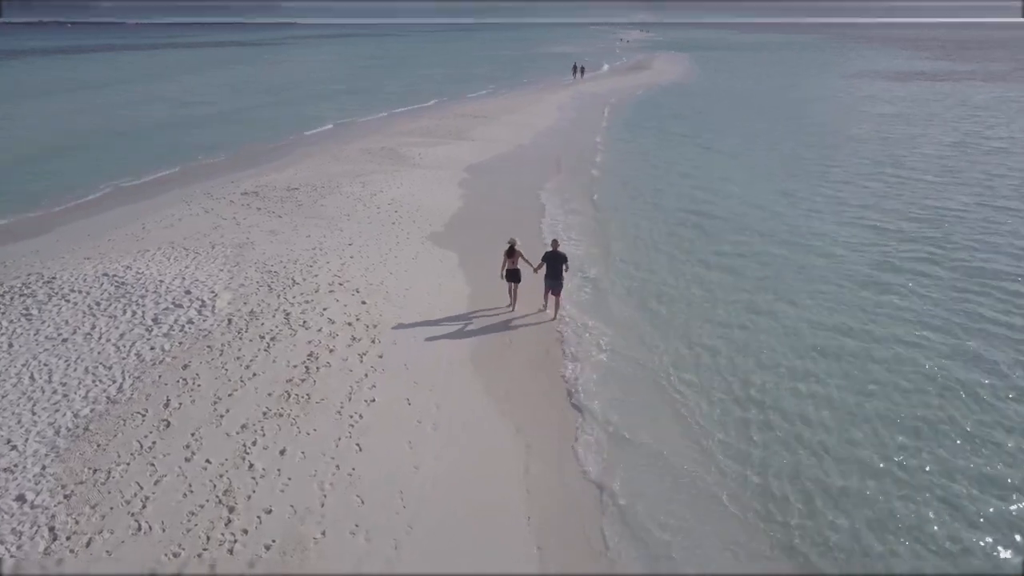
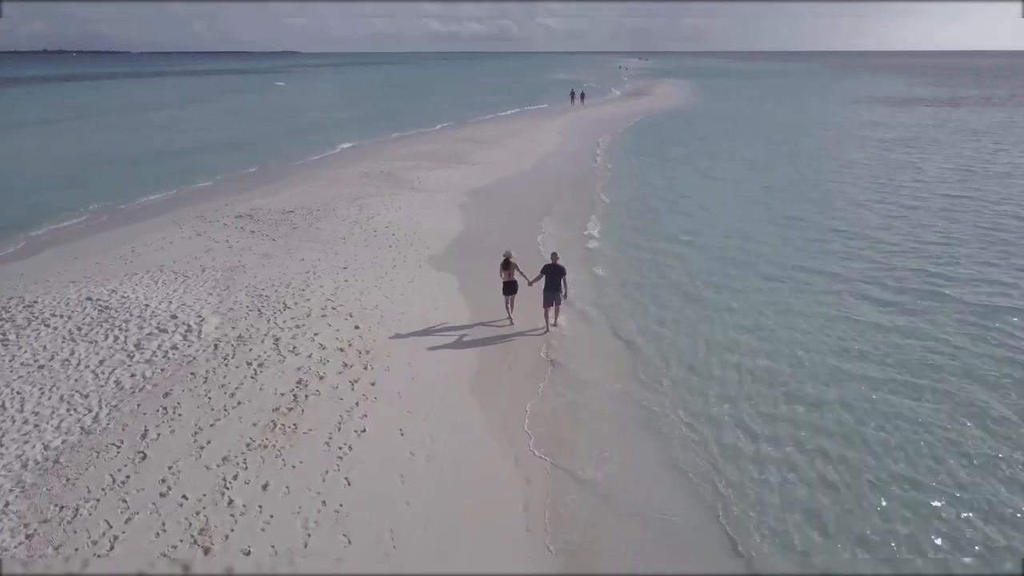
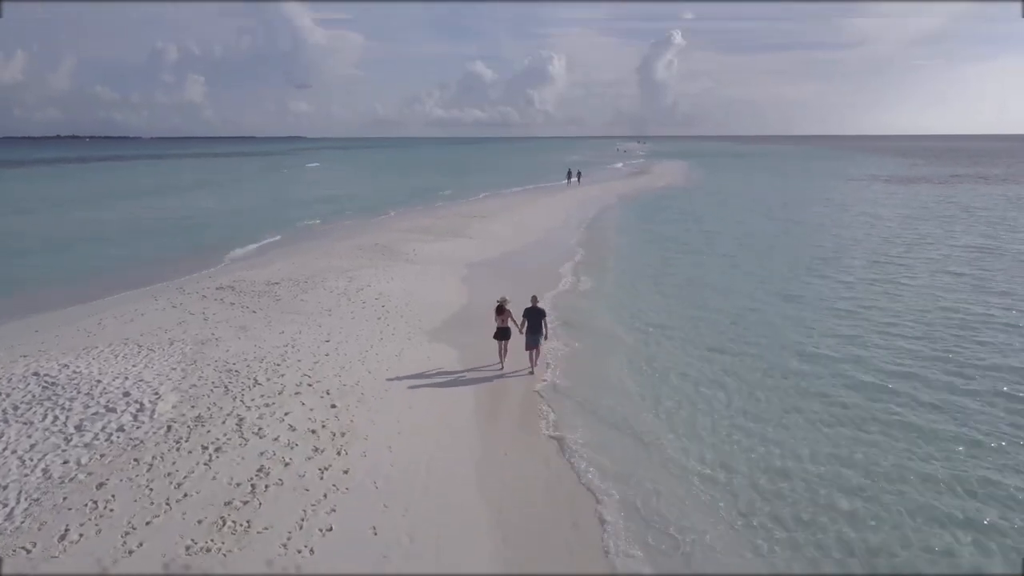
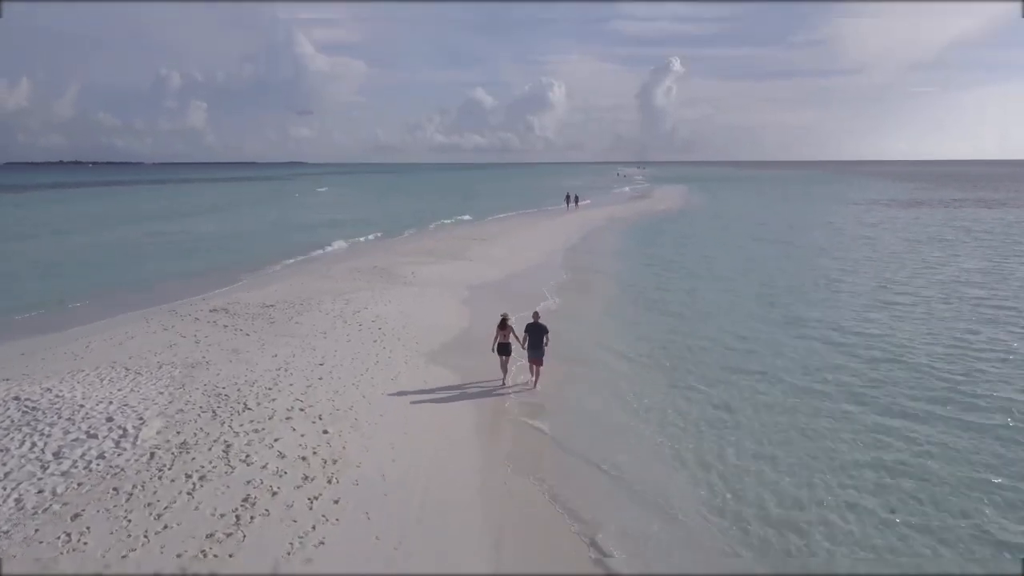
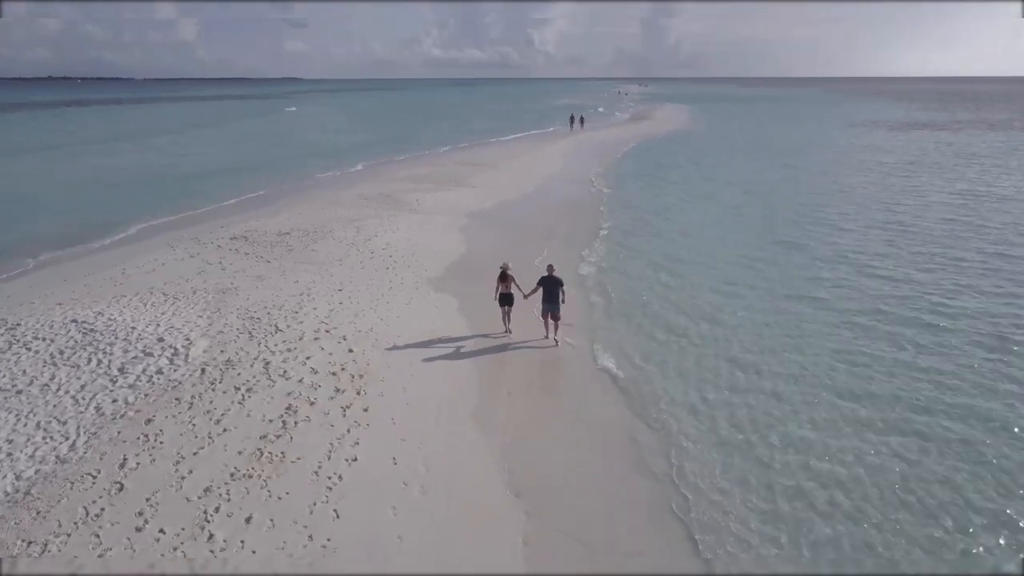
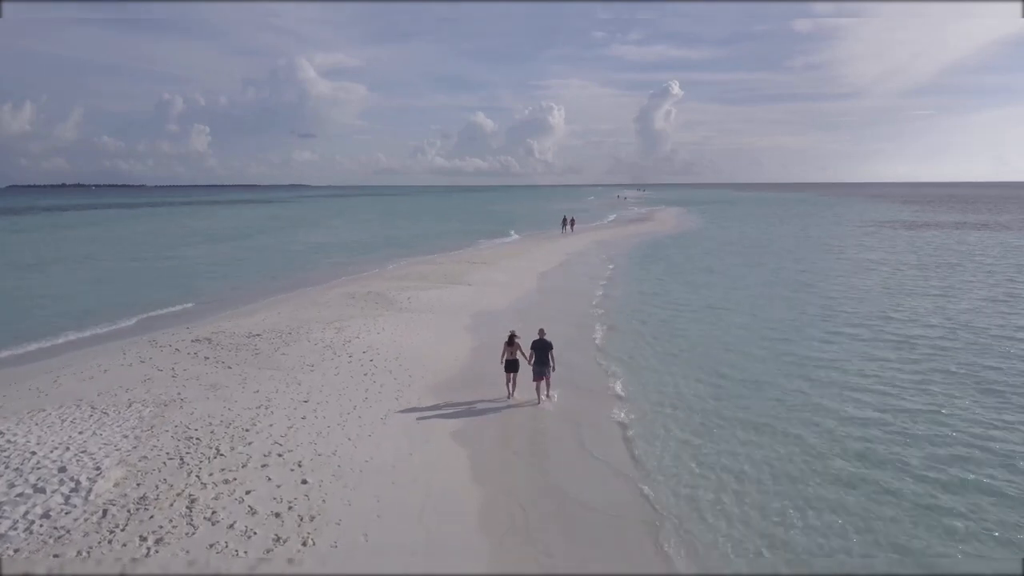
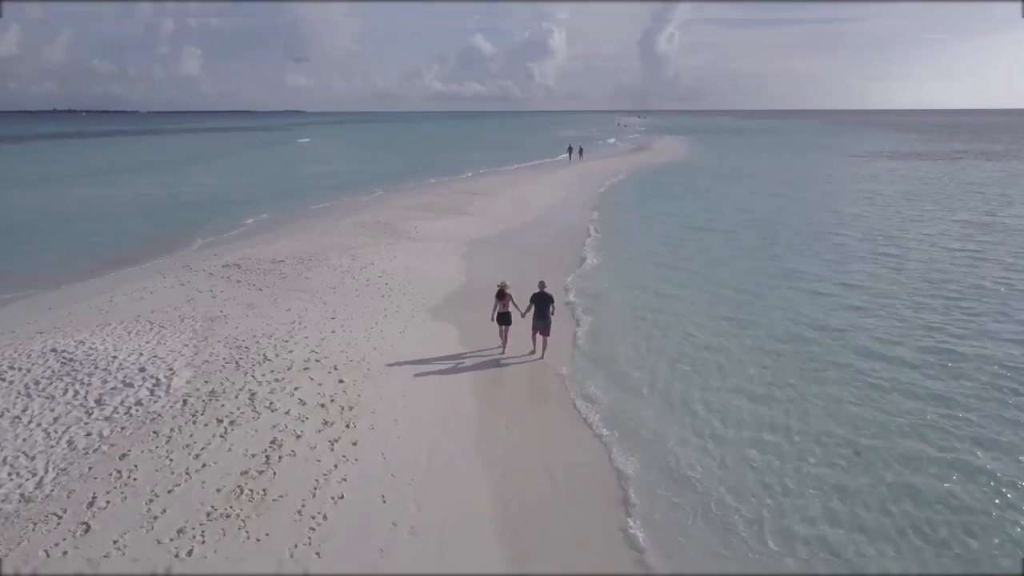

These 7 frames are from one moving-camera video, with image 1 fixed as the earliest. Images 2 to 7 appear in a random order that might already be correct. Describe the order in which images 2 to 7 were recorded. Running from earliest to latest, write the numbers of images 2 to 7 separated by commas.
2, 5, 7, 3, 4, 6
